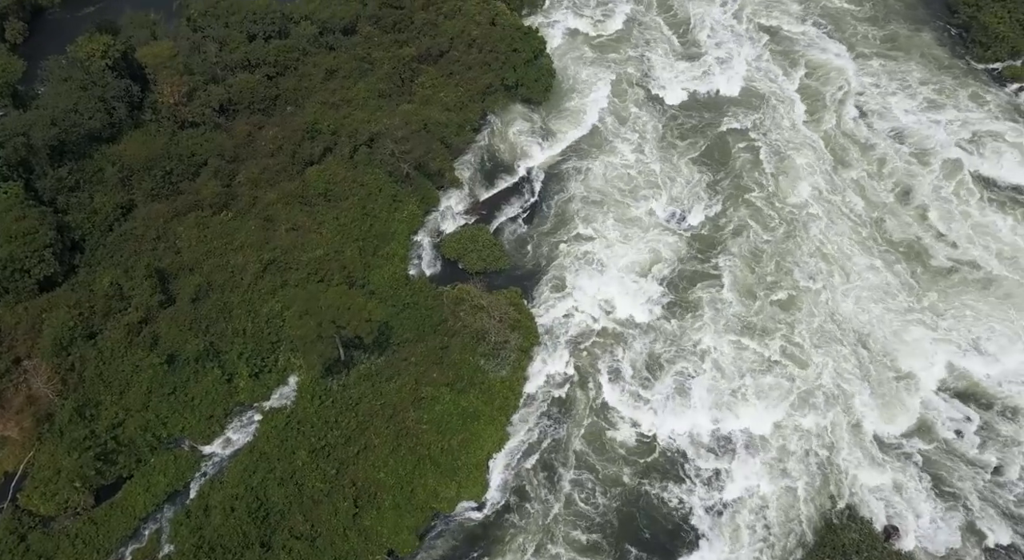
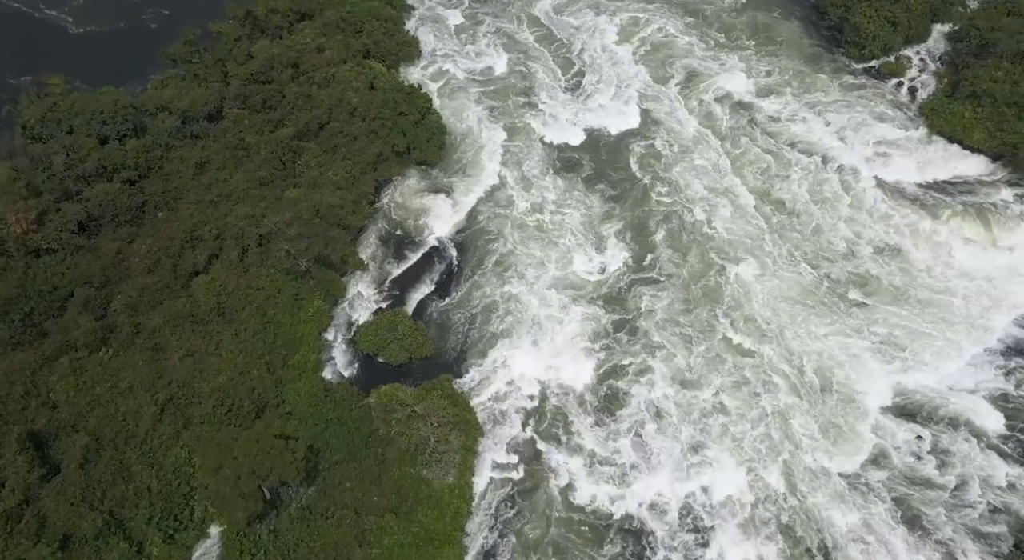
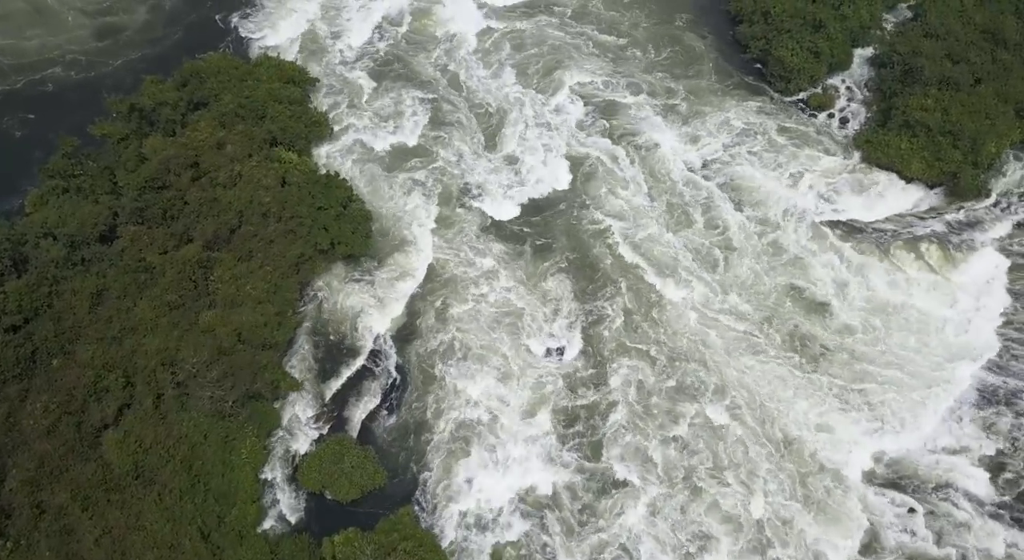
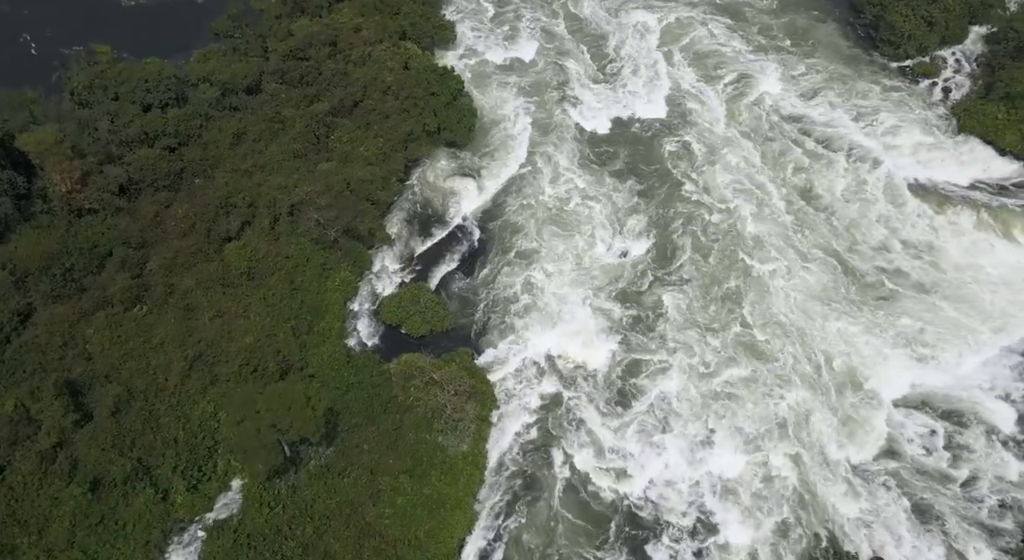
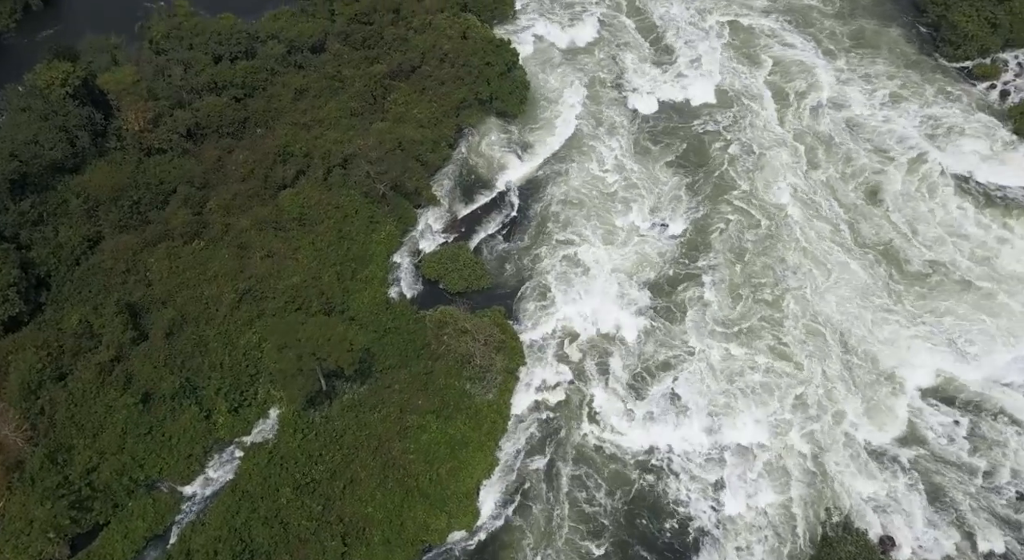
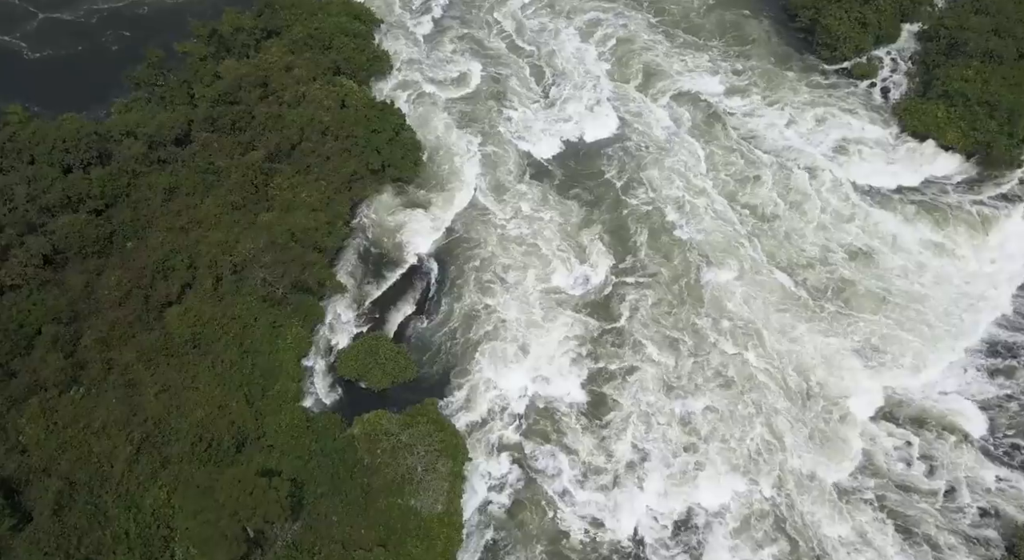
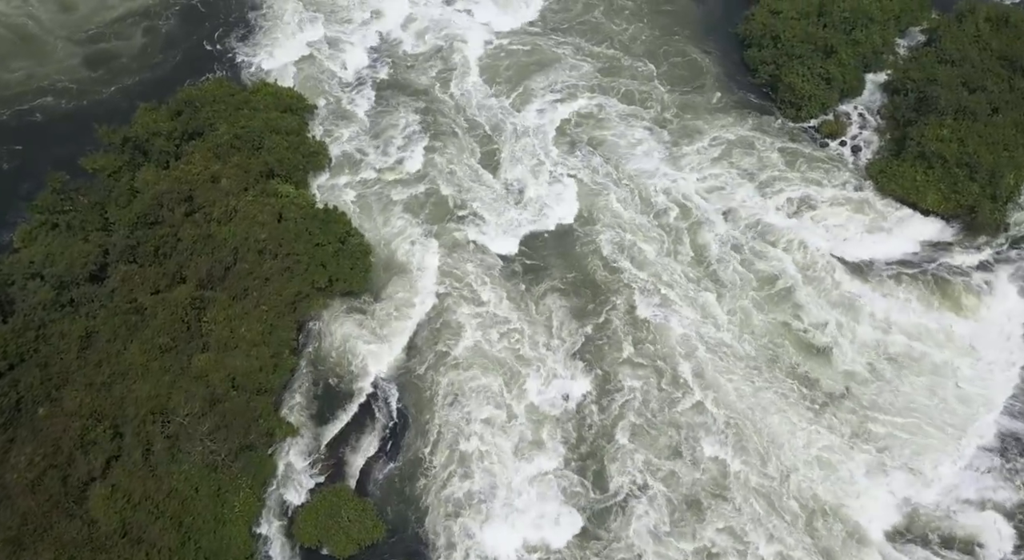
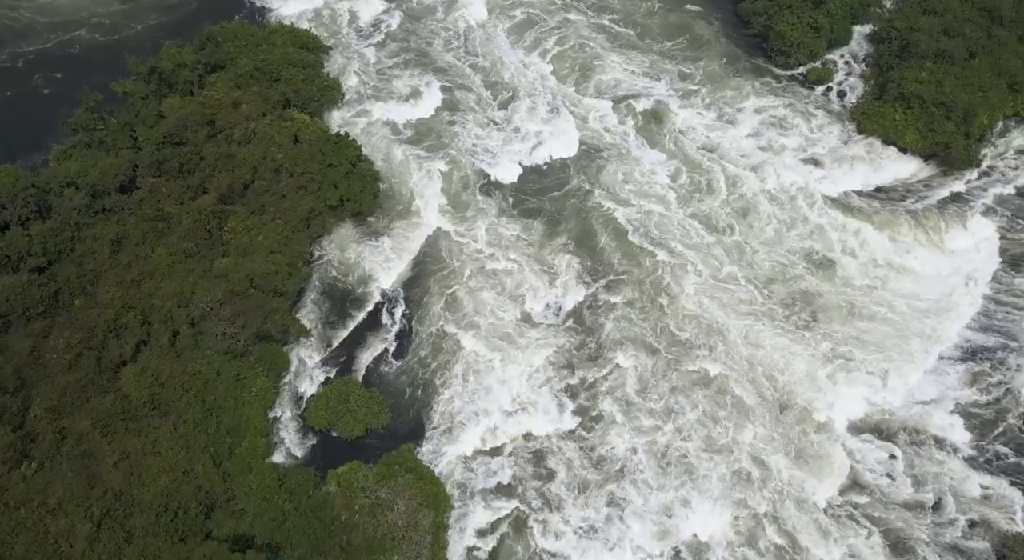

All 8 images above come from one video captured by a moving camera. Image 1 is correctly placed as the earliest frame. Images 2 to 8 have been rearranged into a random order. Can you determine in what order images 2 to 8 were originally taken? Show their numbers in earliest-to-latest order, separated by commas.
5, 4, 2, 6, 8, 3, 7
